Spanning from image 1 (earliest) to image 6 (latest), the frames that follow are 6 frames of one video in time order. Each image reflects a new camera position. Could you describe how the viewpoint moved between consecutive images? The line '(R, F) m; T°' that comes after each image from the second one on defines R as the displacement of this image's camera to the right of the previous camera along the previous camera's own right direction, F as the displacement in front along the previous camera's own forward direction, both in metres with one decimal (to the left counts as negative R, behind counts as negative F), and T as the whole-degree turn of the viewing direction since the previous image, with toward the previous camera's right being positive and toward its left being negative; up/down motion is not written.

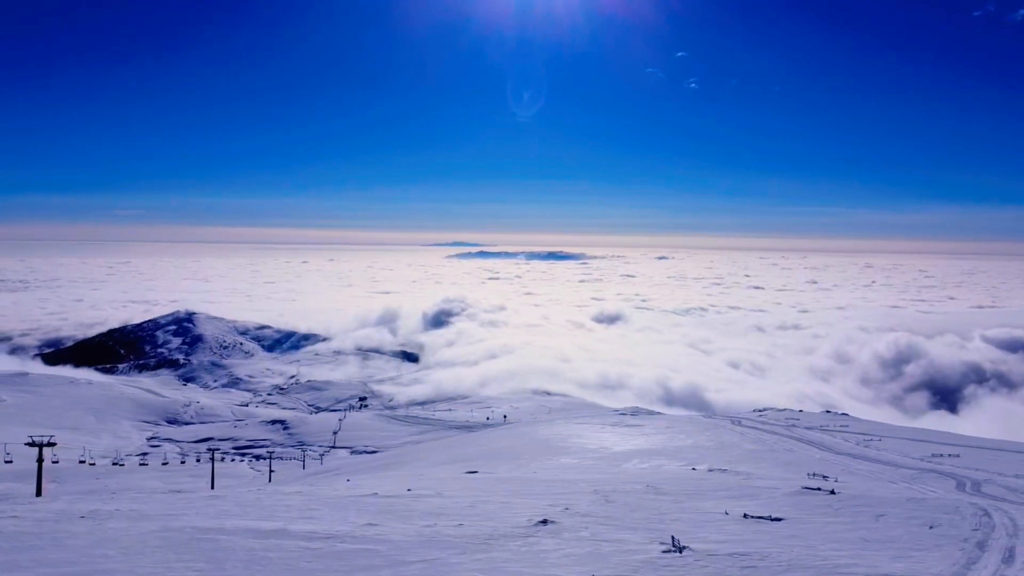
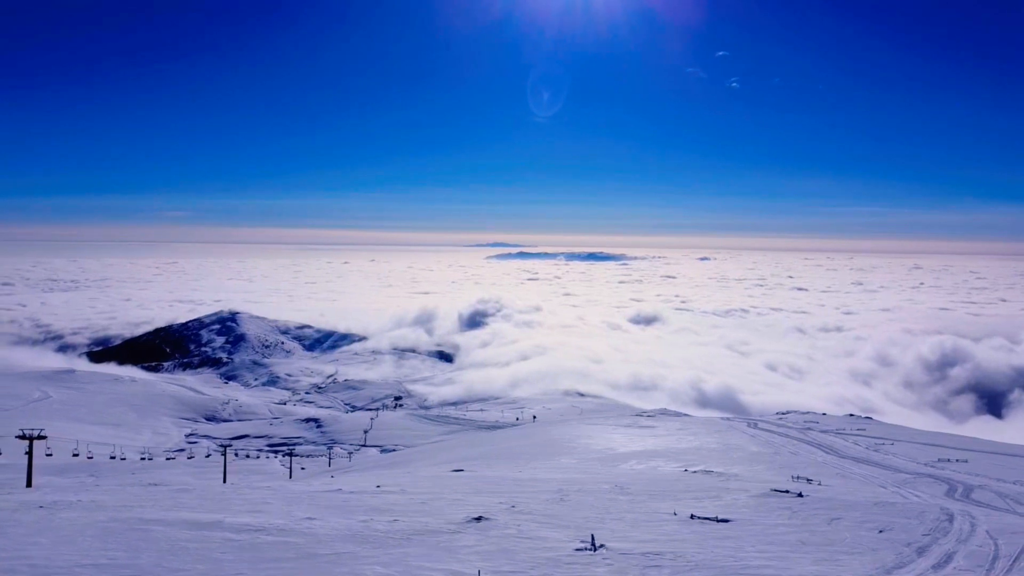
(+1.9, +0.1) m; -2°
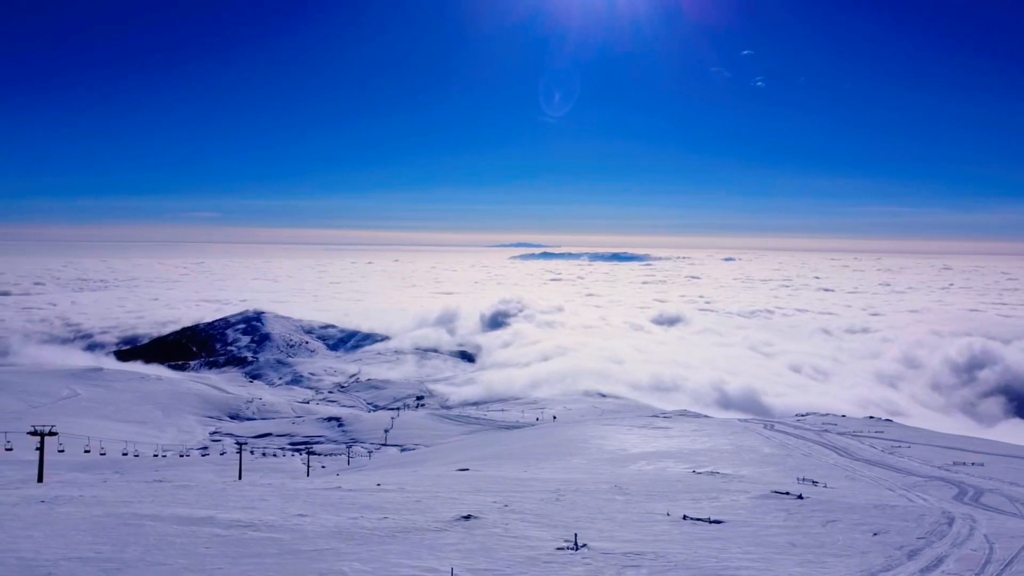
(+0.6, 0.0) m; -1°
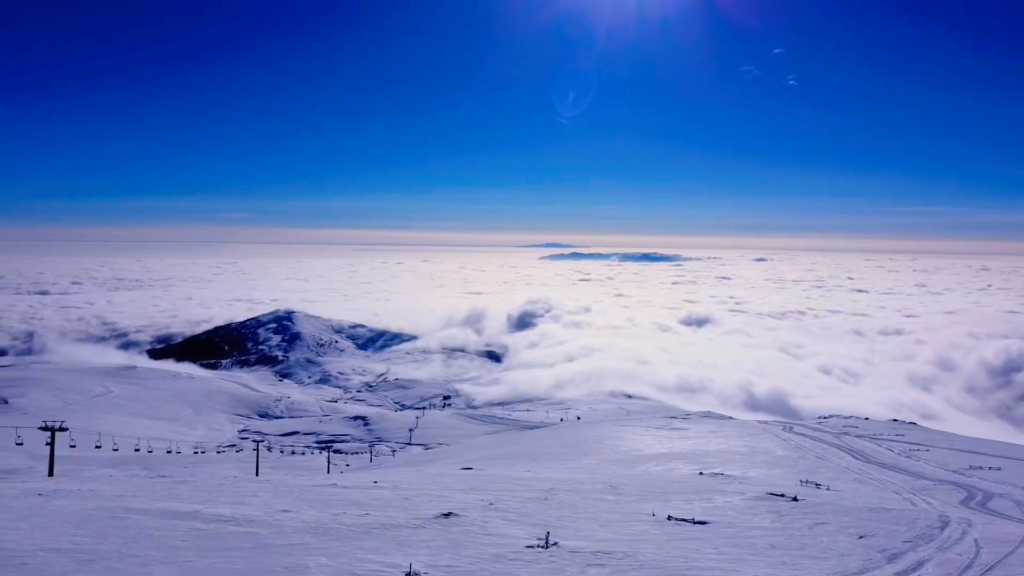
(+0.9, 0.0) m; -2°
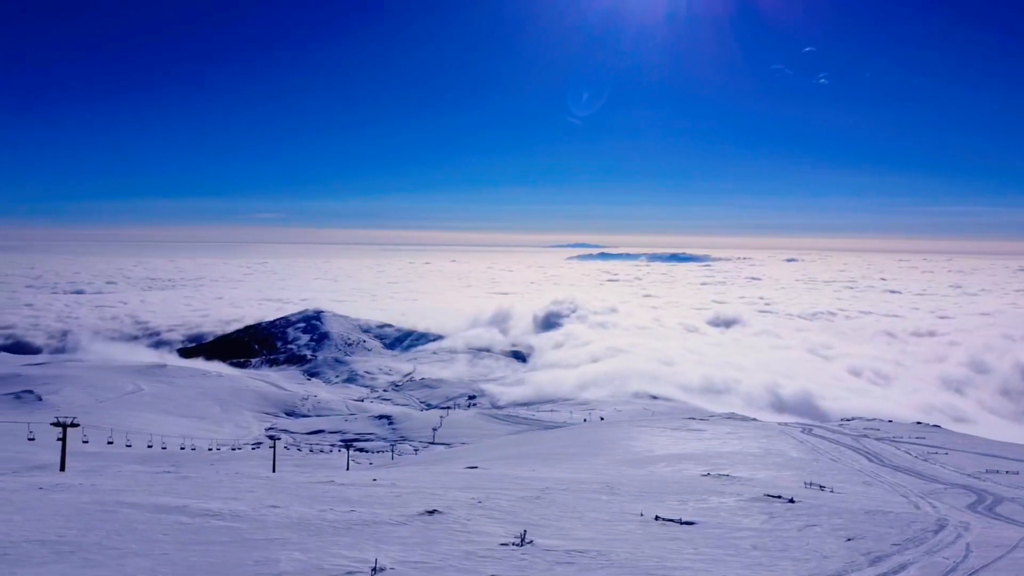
(+0.8, 0.0) m; -2°
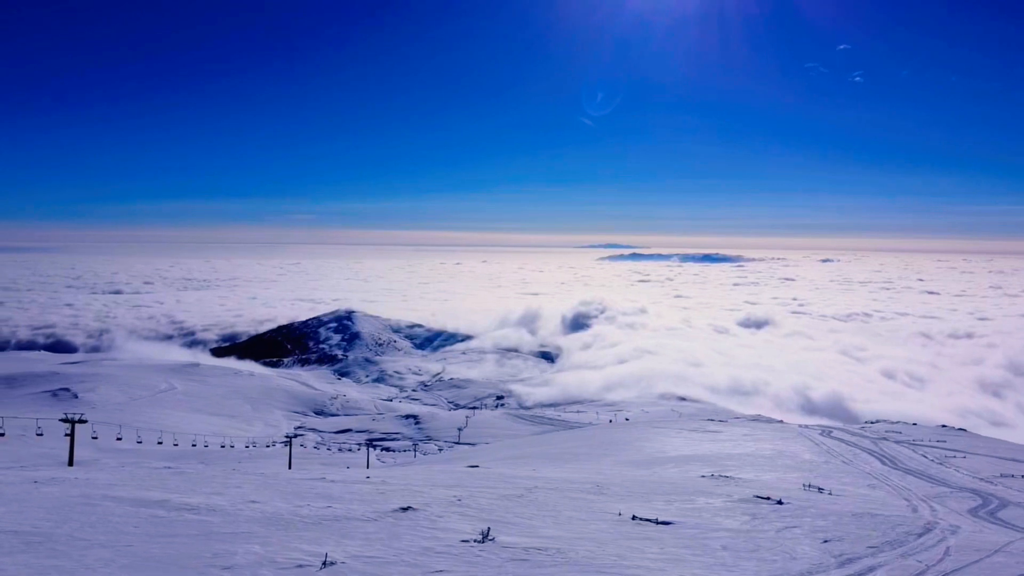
(+1.0, 0.0) m; -2°
